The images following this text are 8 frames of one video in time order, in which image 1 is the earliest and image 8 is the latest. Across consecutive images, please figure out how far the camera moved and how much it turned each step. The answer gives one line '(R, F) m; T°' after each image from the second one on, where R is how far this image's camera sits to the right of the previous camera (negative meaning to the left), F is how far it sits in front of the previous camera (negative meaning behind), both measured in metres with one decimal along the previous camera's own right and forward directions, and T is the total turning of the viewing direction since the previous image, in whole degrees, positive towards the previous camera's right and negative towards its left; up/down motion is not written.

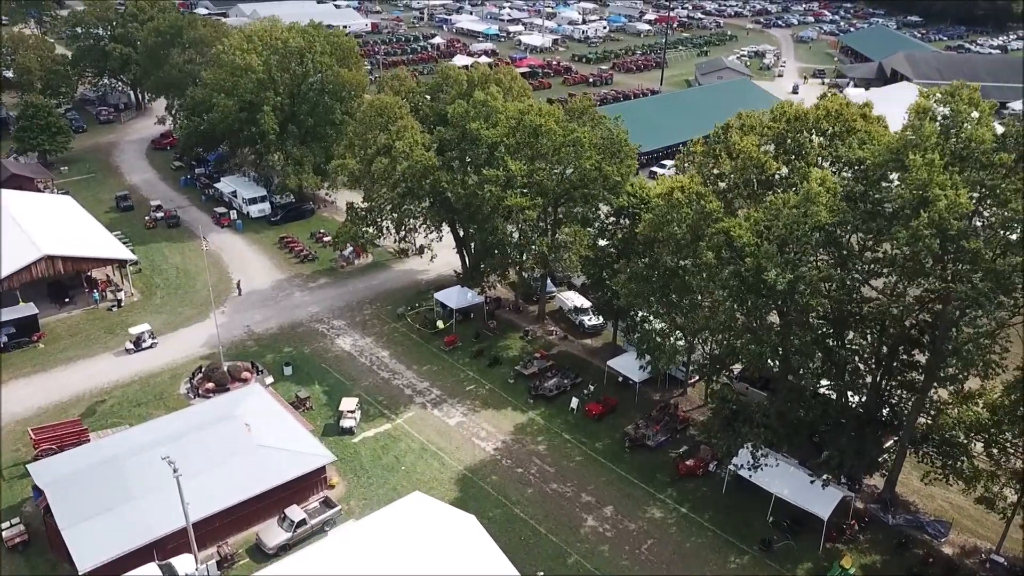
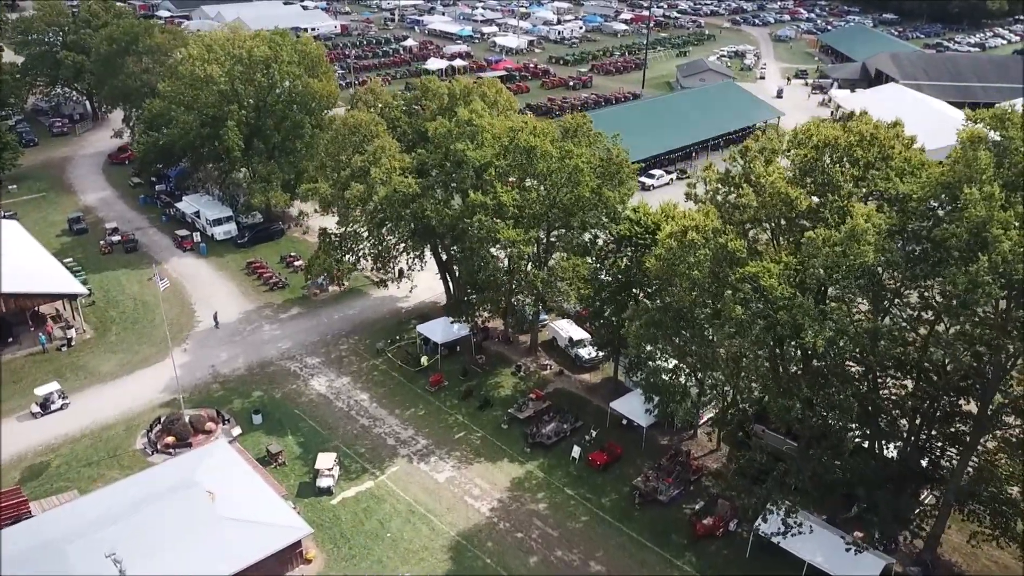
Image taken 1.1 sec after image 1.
(-0.6, +3.0) m; +2°
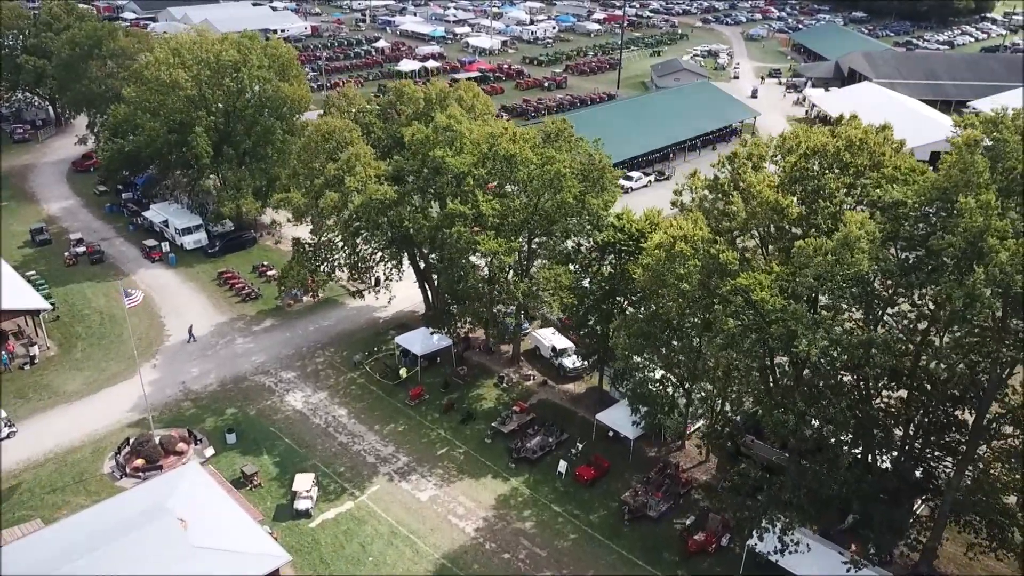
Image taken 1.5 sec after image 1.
(-0.2, +0.8) m; +2°
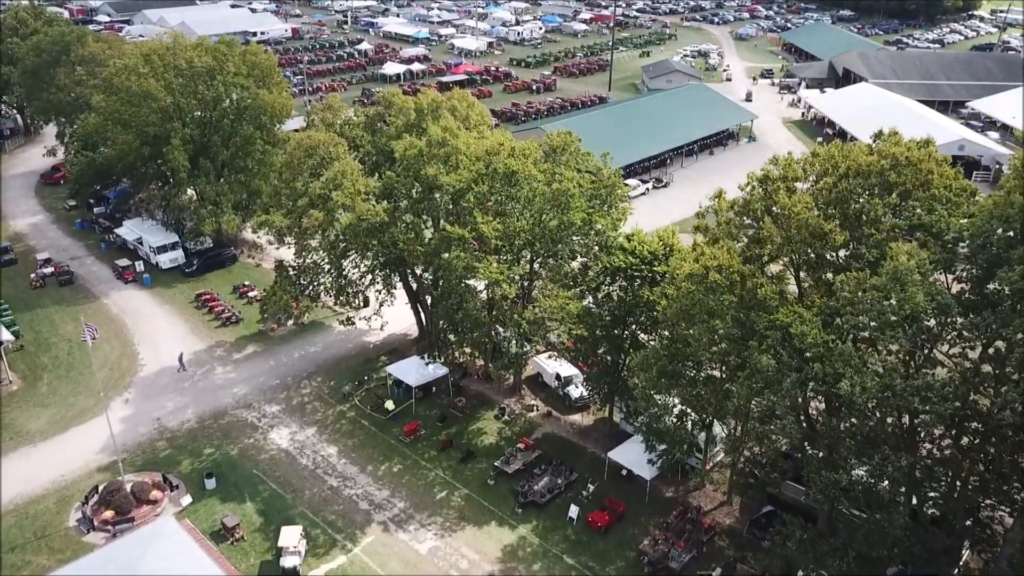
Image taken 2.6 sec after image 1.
(-0.6, +2.4) m; +1°
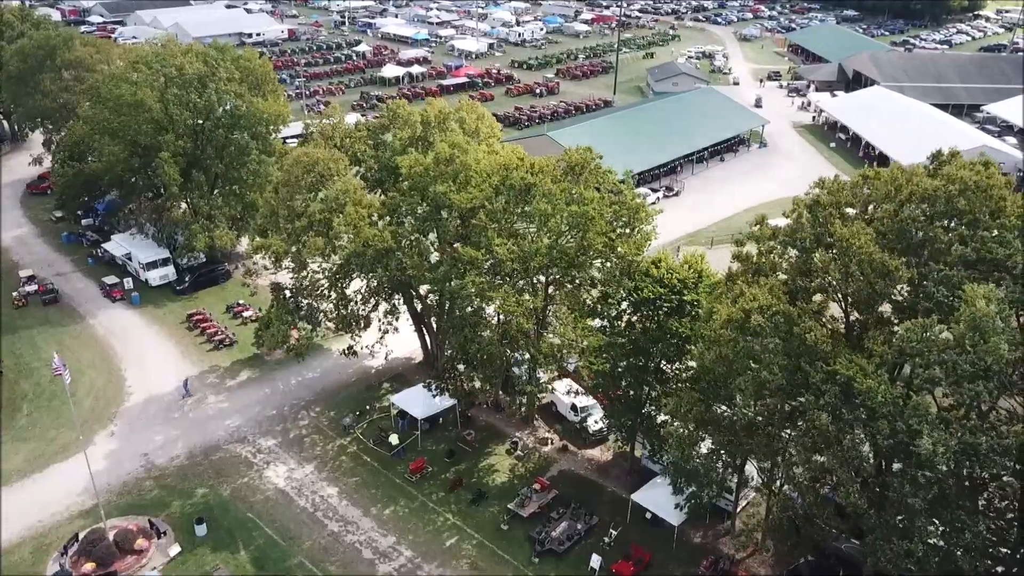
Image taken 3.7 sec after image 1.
(-0.5, +2.1) m; 0°
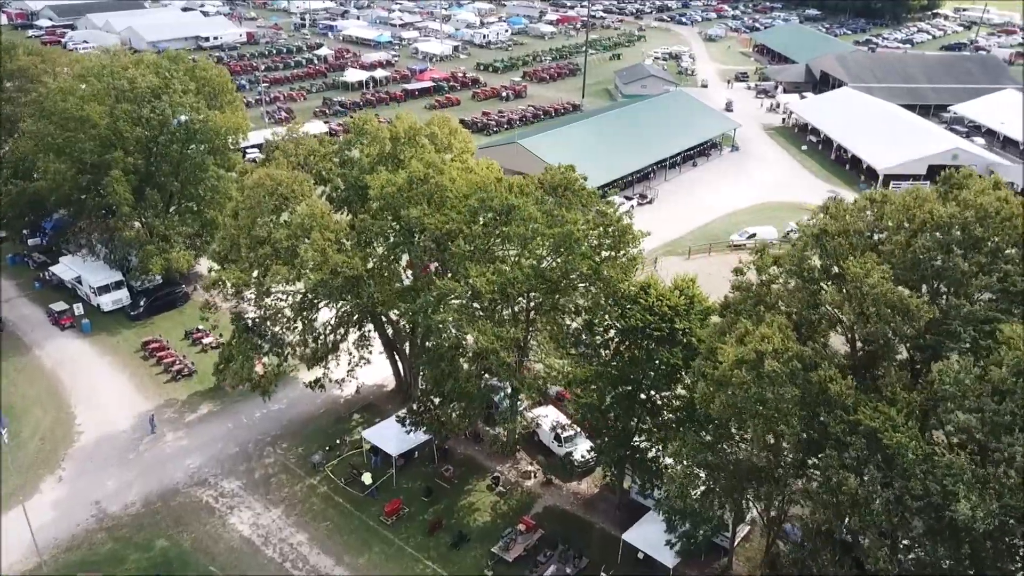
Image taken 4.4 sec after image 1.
(-0.4, +1.6) m; +2°
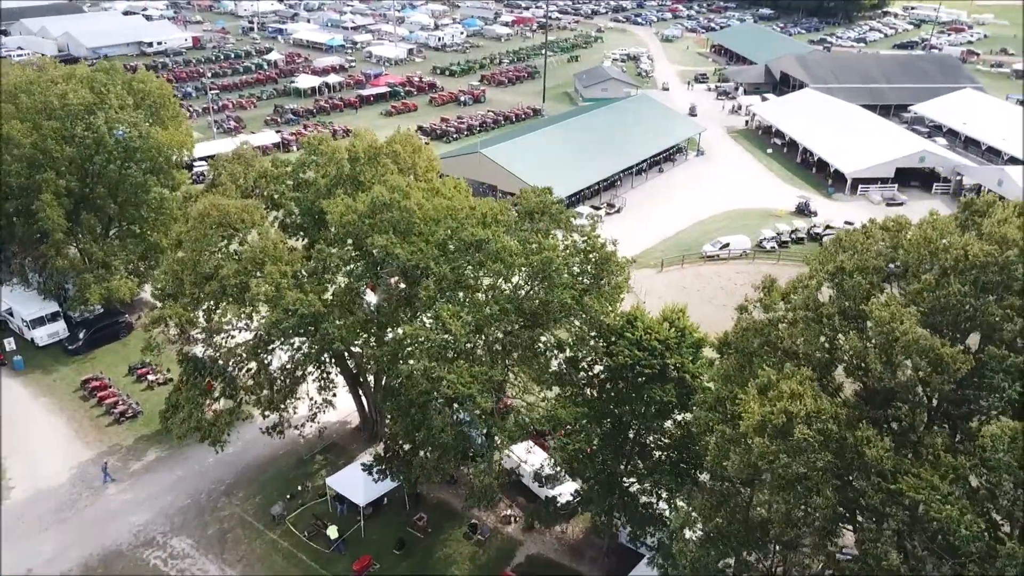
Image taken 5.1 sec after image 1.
(-0.5, +2.0) m; +3°
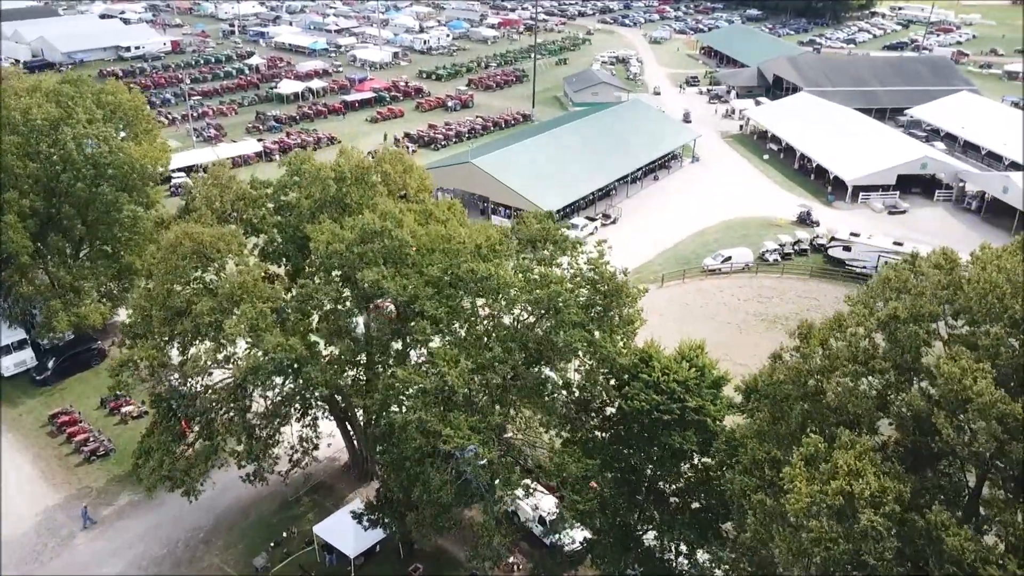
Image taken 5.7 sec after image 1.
(-0.4, +1.9) m; +1°
